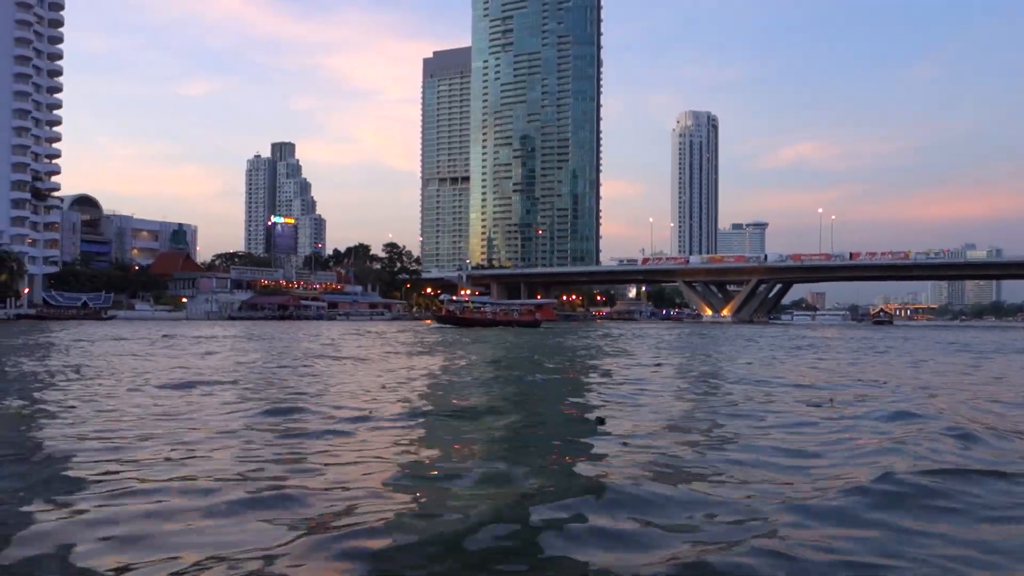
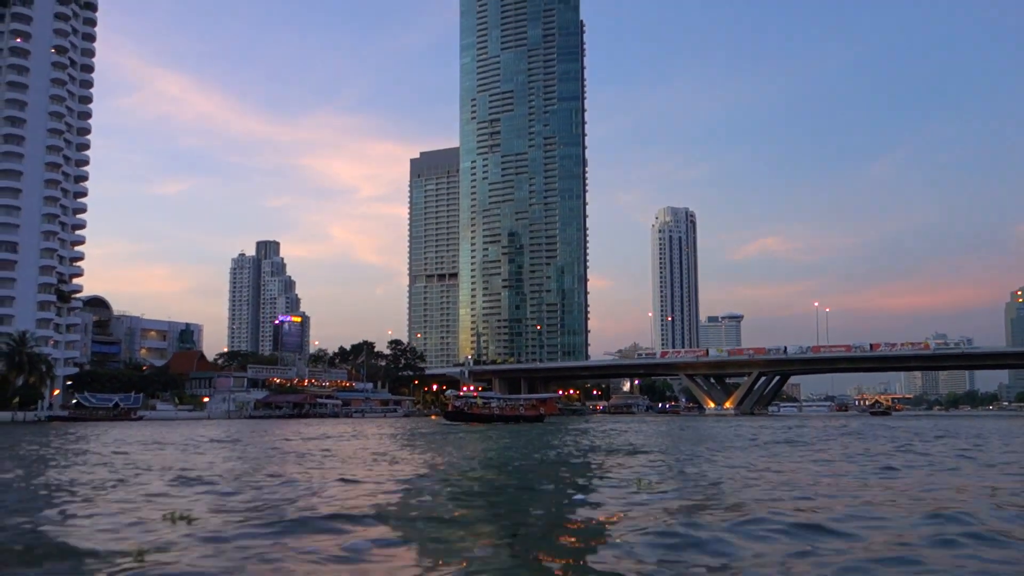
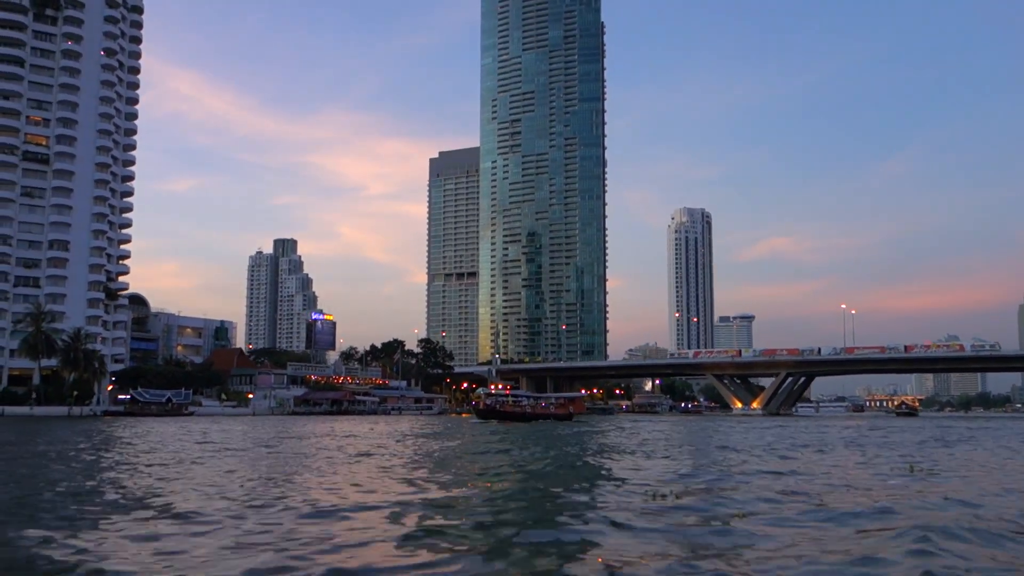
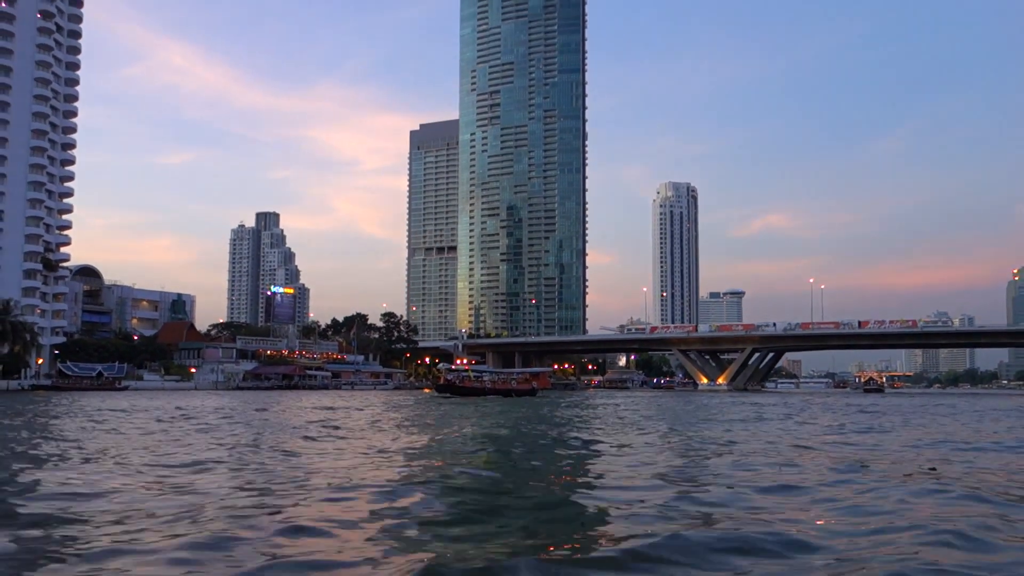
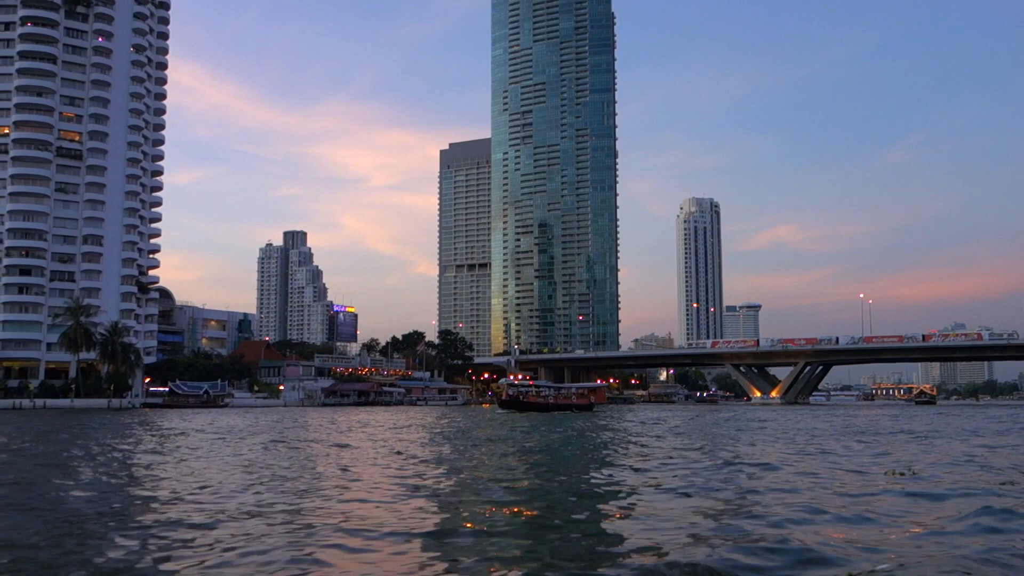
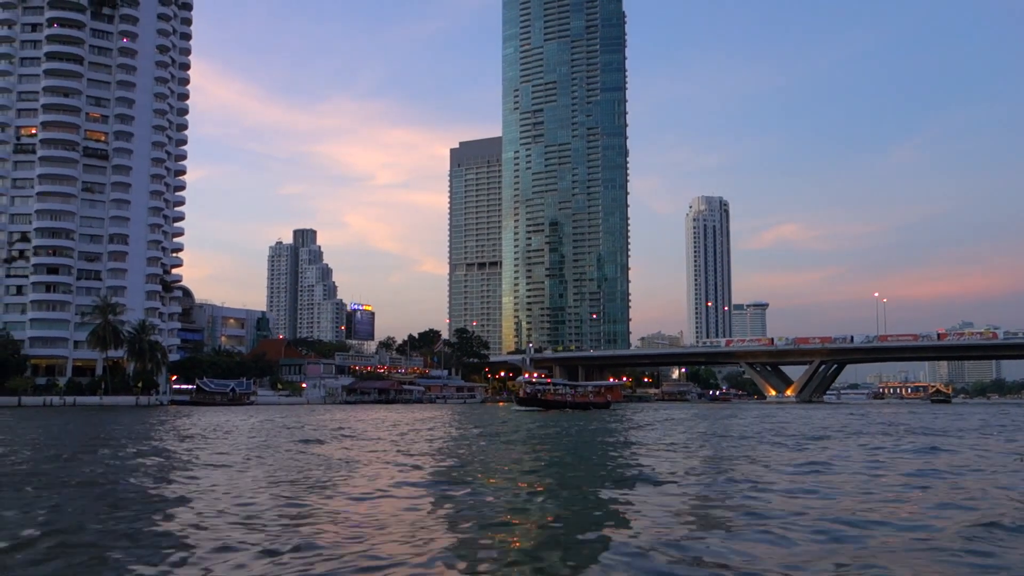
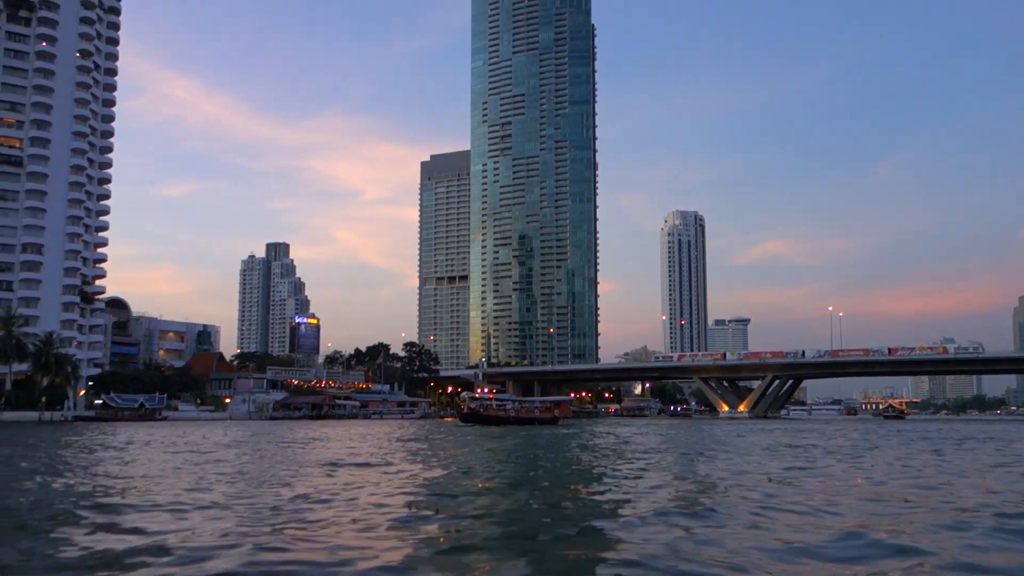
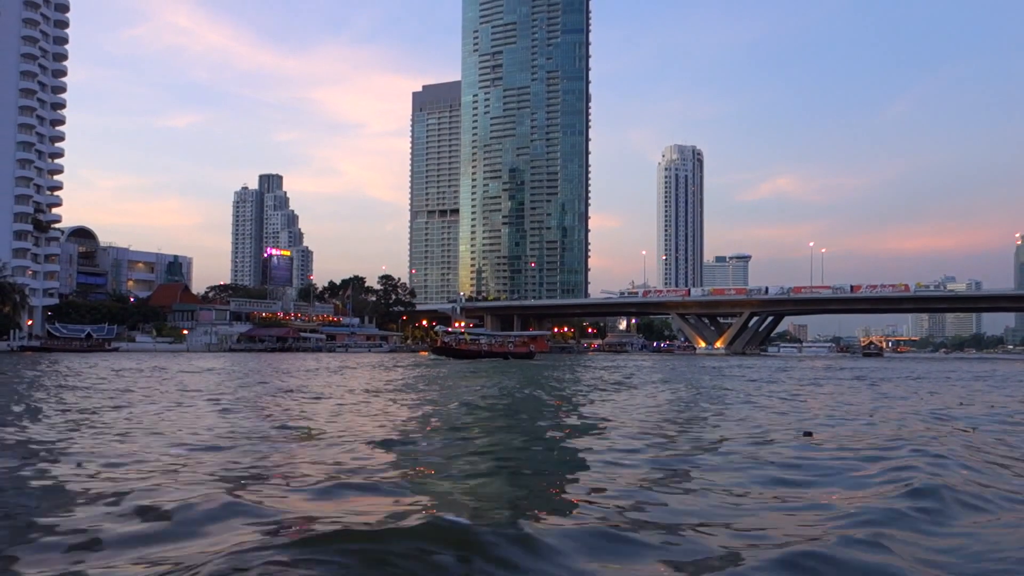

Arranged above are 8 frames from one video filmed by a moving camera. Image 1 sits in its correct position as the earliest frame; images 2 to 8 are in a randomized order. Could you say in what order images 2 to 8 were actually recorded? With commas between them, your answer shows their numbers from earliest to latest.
8, 4, 2, 7, 3, 5, 6
